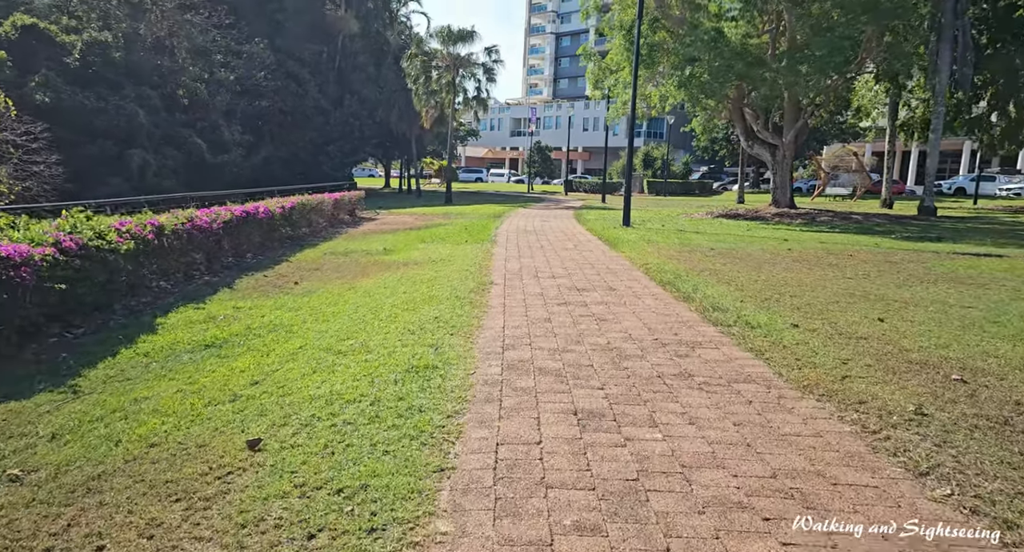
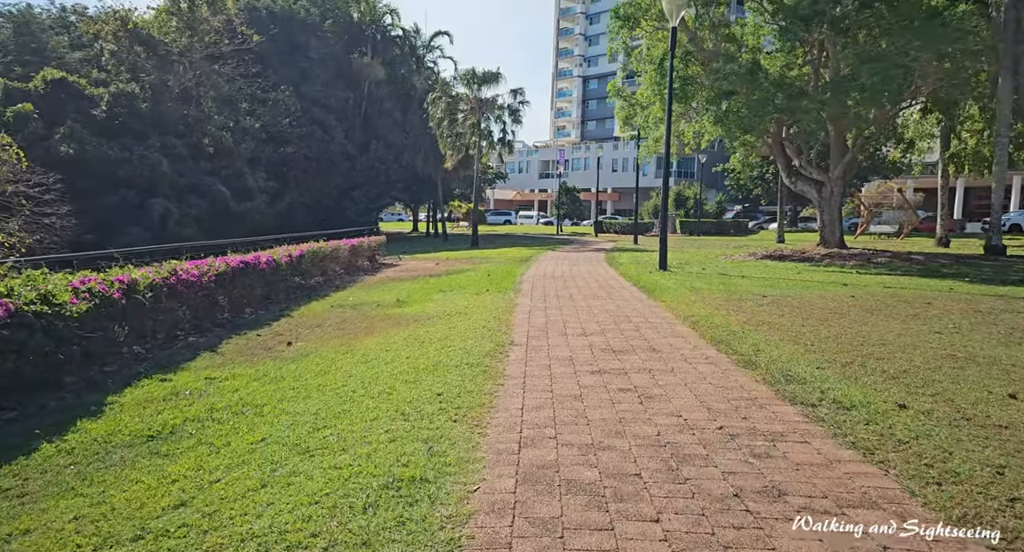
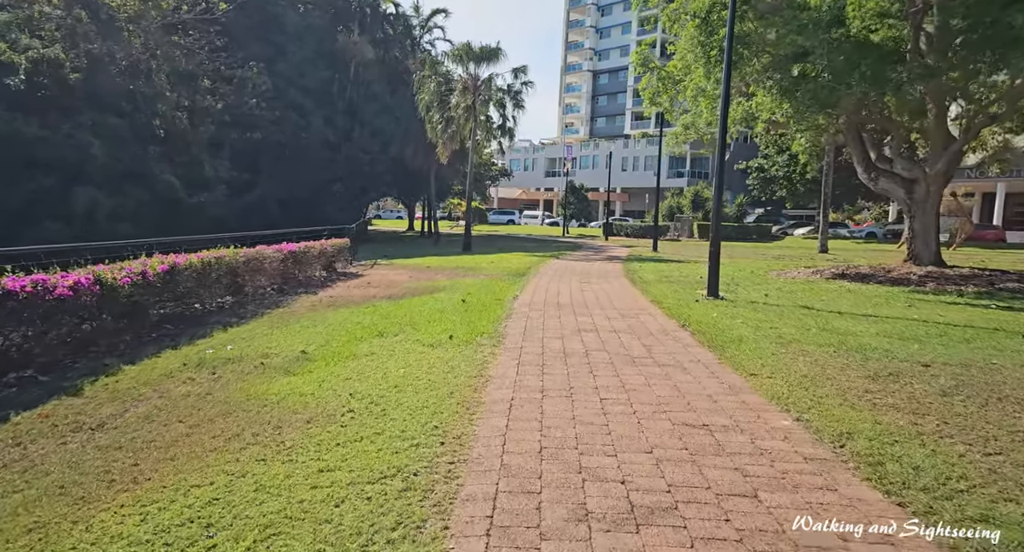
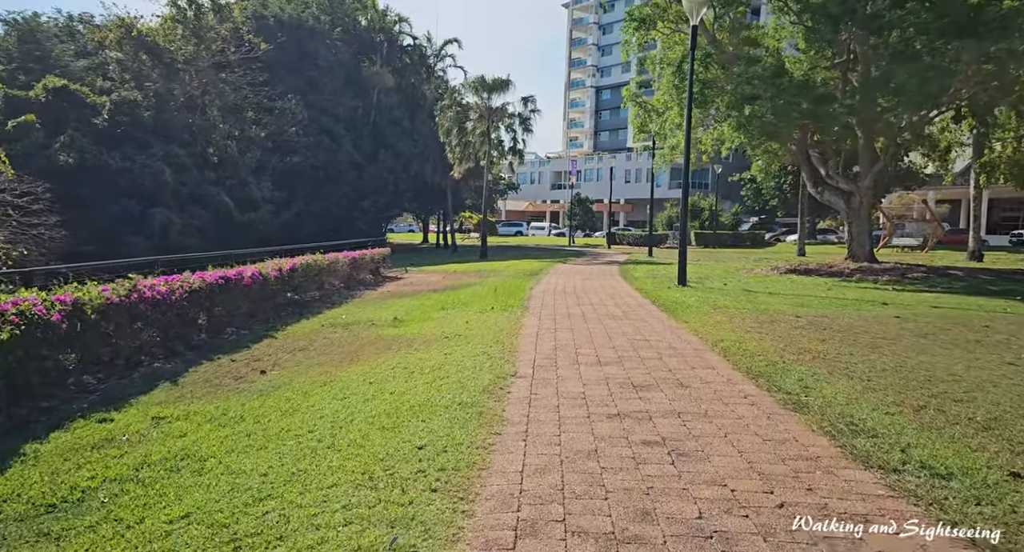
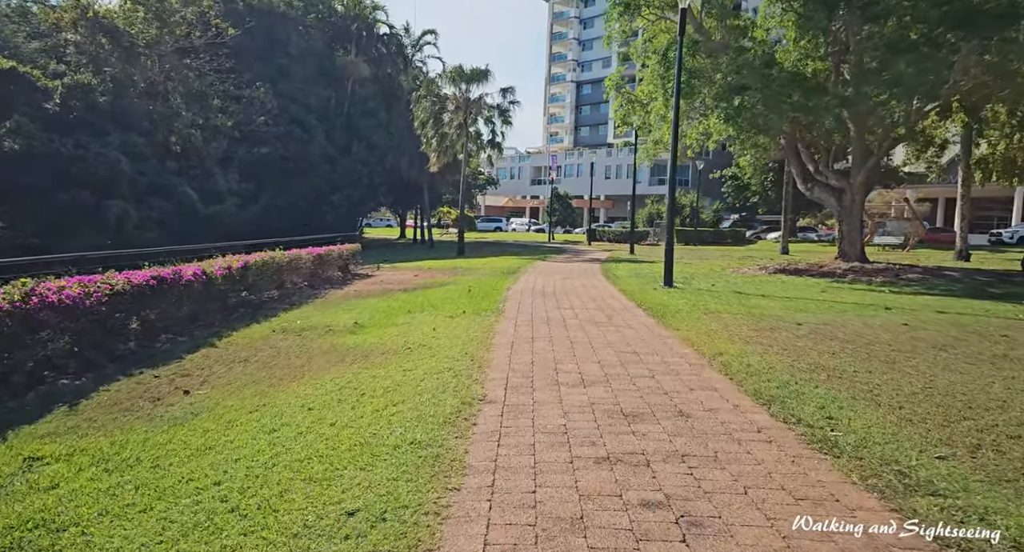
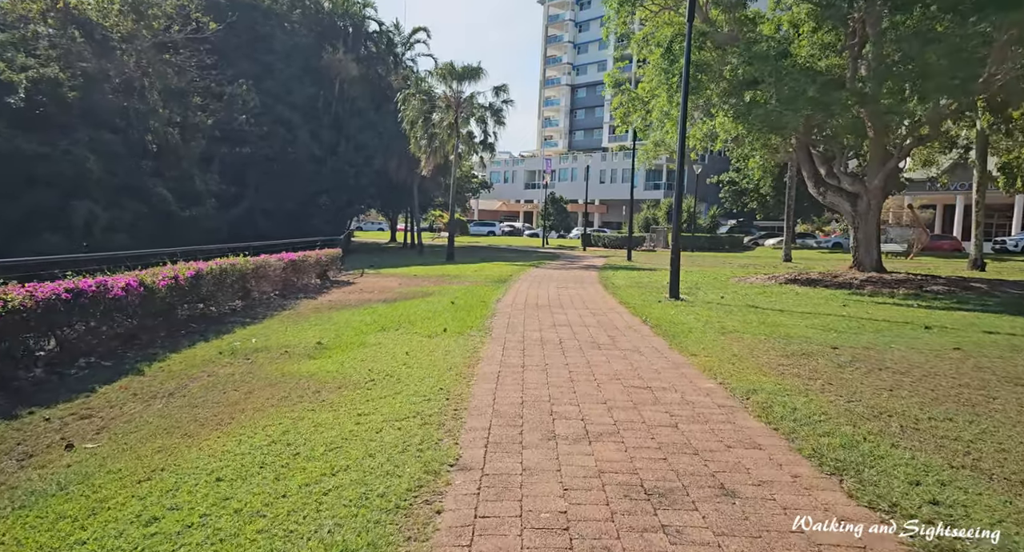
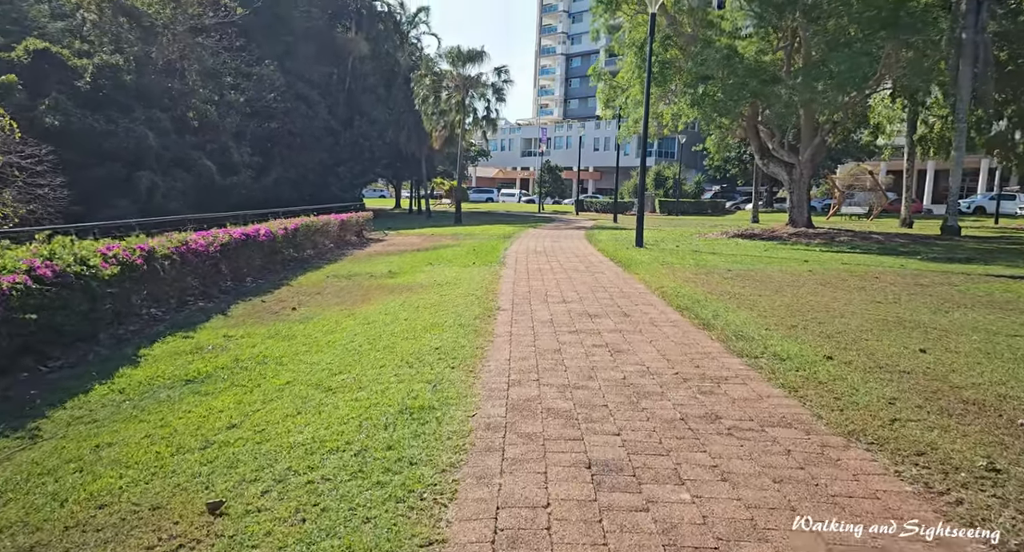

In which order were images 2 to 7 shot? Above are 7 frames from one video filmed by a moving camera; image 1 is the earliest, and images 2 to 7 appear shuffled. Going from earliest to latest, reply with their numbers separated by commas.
7, 2, 4, 5, 6, 3
